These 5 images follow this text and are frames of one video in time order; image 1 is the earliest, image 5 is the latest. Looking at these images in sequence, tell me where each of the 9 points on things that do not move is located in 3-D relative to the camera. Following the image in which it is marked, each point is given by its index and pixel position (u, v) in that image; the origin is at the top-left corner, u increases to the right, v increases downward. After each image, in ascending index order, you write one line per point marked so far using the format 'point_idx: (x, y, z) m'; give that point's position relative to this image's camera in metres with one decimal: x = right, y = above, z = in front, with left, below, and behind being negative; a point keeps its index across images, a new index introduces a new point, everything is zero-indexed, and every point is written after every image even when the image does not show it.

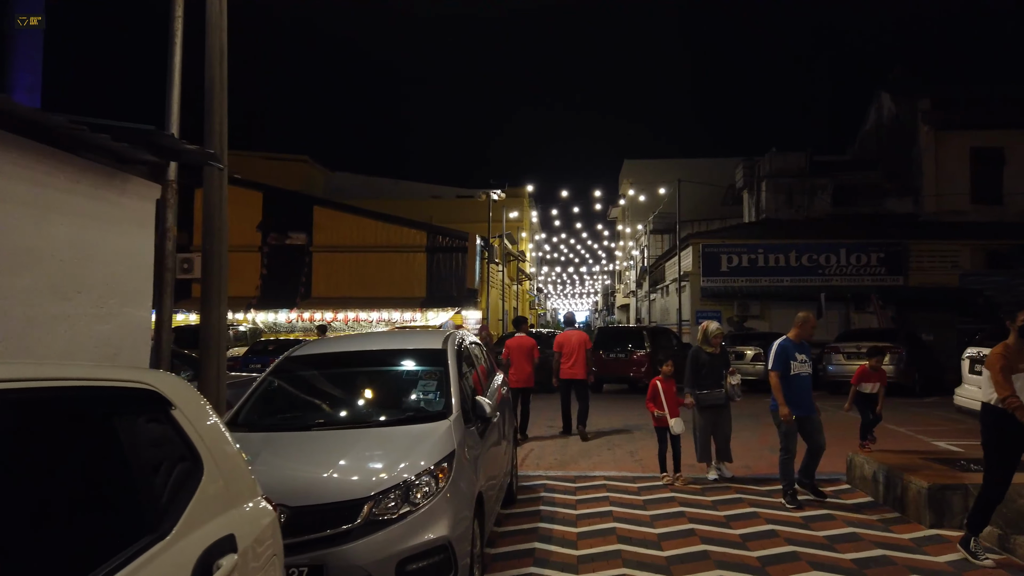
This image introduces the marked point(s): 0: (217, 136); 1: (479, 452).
0: (-2.9, +1.5, +7.2) m
1: (-0.2, -1.1, +4.9) m
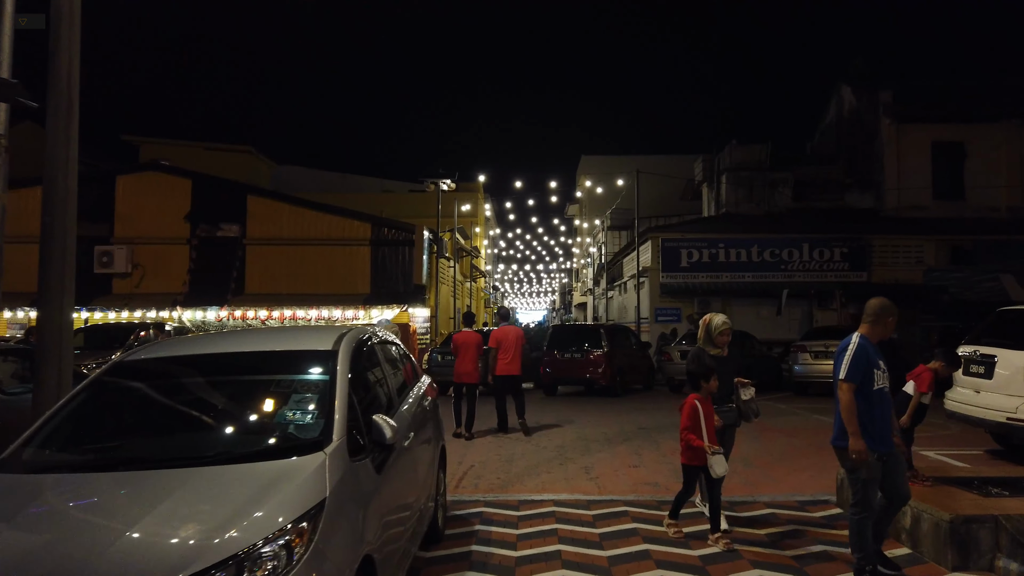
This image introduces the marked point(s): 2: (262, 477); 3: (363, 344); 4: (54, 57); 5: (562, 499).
0: (-3.4, +1.6, +5.7) m
1: (-0.7, -1.0, +3.6) m
2: (-1.1, -0.8, +3.1) m
3: (-1.0, -0.4, +5.0) m
4: (-3.5, +1.8, +5.7) m
5: (+0.5, -1.9, +6.8) m
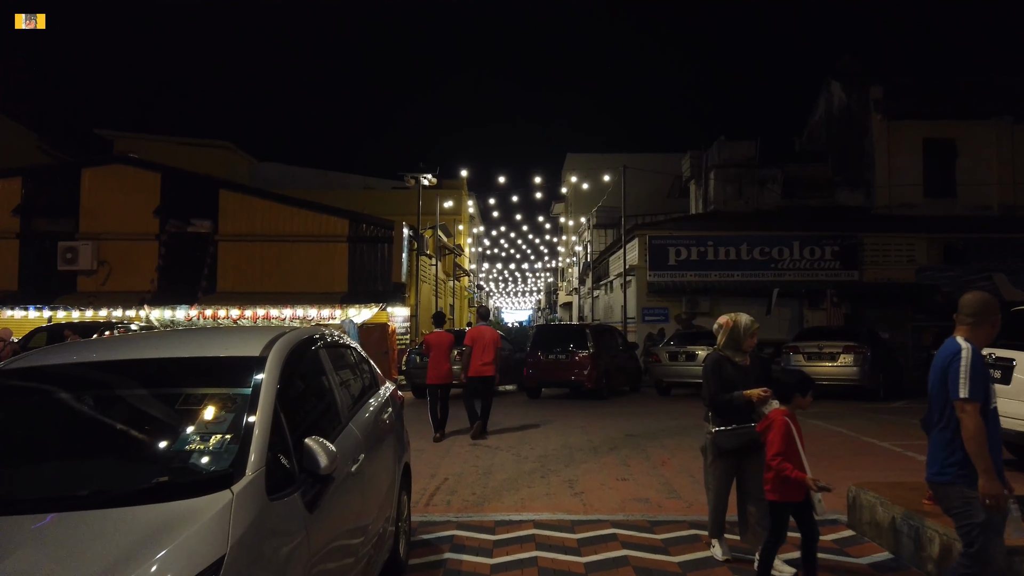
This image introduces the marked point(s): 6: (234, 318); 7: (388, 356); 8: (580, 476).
0: (-3.6, +1.6, +4.9) m
1: (-0.8, -1.0, +2.9) m
2: (-1.2, -0.8, +2.4) m
3: (-1.1, -0.4, +4.3) m
4: (-3.7, +1.8, +4.9) m
5: (+0.3, -1.9, +6.1) m
6: (-7.4, -0.8, +19.7) m
7: (-2.9, -1.6, +17.2) m
8: (+0.7, -1.9, +7.6) m
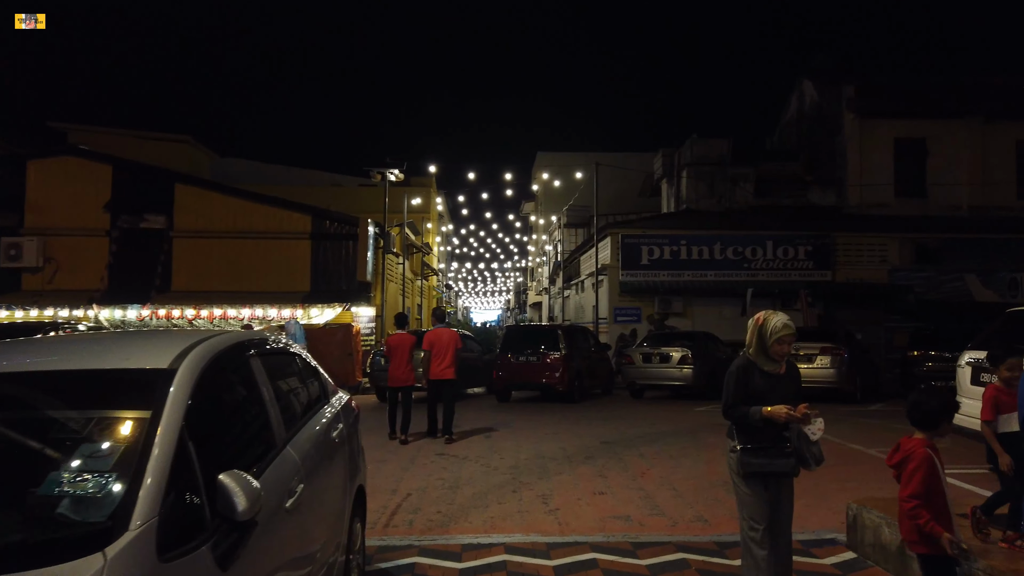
0: (-3.8, +1.6, +4.2) m
1: (-0.9, -0.9, +2.2) m
2: (-1.3, -0.8, +1.8) m
3: (-1.3, -0.3, +3.7) m
4: (-3.8, +1.8, +4.2) m
5: (0.0, -1.9, +5.5) m
6: (-8.2, -0.7, +18.8) m
7: (-3.6, -1.5, +16.5) m
8: (+0.4, -1.9, +7.1) m
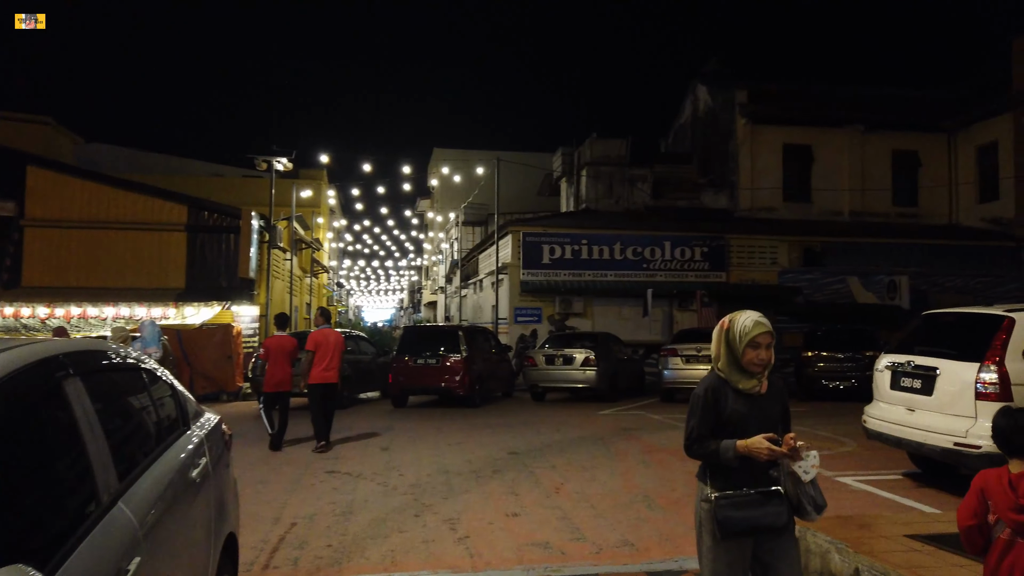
0: (-4.1, +1.7, +2.9) m
1: (-1.0, -0.9, +1.3) m
2: (-1.3, -0.7, +0.8) m
3: (-1.6, -0.3, +2.7) m
4: (-4.2, +1.9, +2.9) m
5: (-0.6, -1.9, +4.7) m
6: (-10.6, -0.7, +16.7) m
7: (-5.7, -1.5, +15.1) m
8: (-0.4, -1.9, +6.3) m
